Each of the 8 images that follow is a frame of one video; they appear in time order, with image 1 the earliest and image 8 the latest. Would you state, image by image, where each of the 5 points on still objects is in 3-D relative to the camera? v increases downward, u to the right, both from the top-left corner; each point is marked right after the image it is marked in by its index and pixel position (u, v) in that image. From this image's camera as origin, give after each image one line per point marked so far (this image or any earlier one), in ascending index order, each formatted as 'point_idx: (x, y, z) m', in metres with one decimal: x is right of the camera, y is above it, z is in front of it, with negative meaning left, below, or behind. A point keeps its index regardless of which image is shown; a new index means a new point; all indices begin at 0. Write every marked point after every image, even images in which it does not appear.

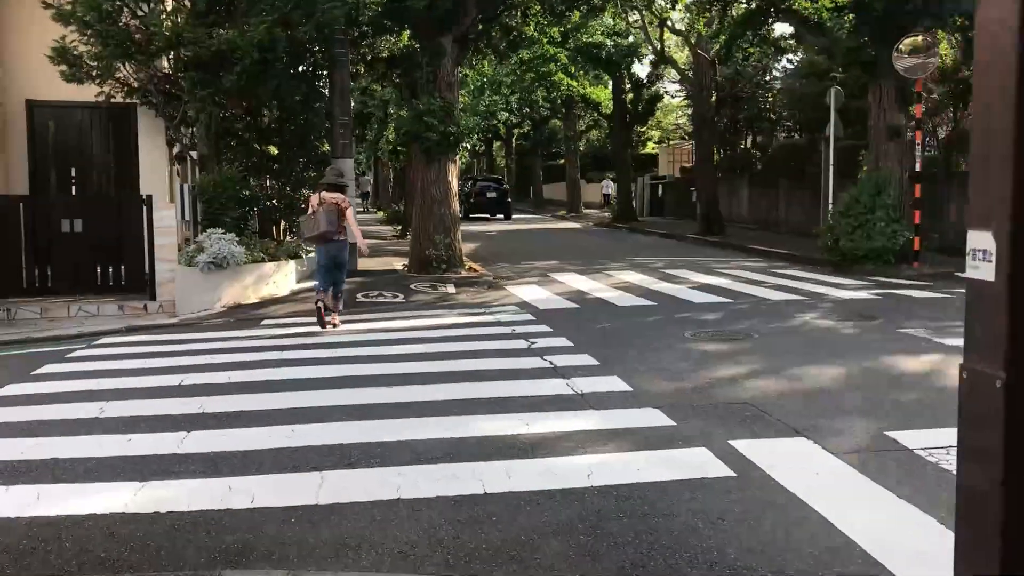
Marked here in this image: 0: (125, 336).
0: (-4.3, -0.5, +10.6) m
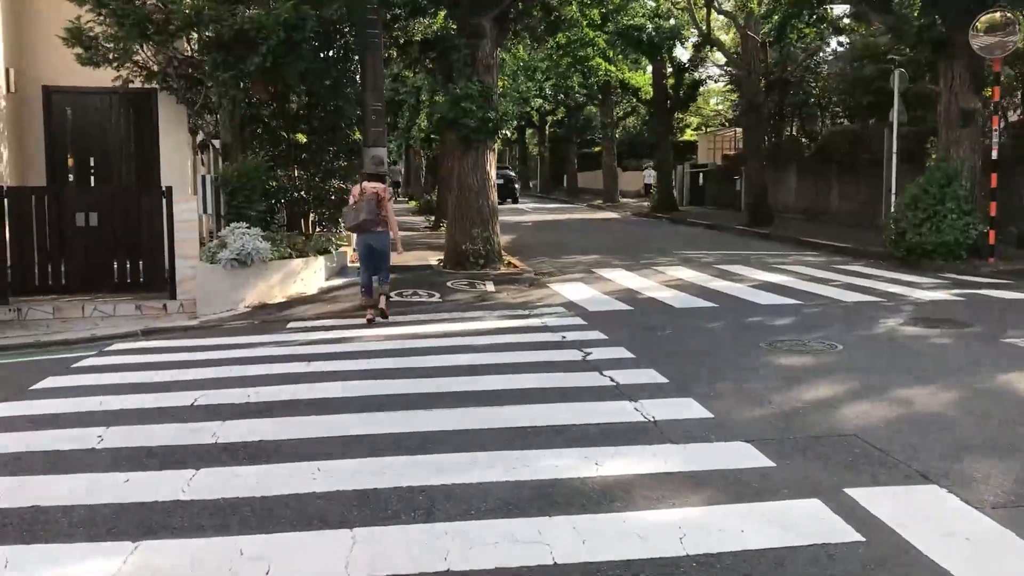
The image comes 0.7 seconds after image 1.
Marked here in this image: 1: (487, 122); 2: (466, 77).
0: (-3.8, -0.5, +9.8) m
1: (-0.4, +2.4, +13.7) m
2: (-0.7, +3.1, +13.9) m
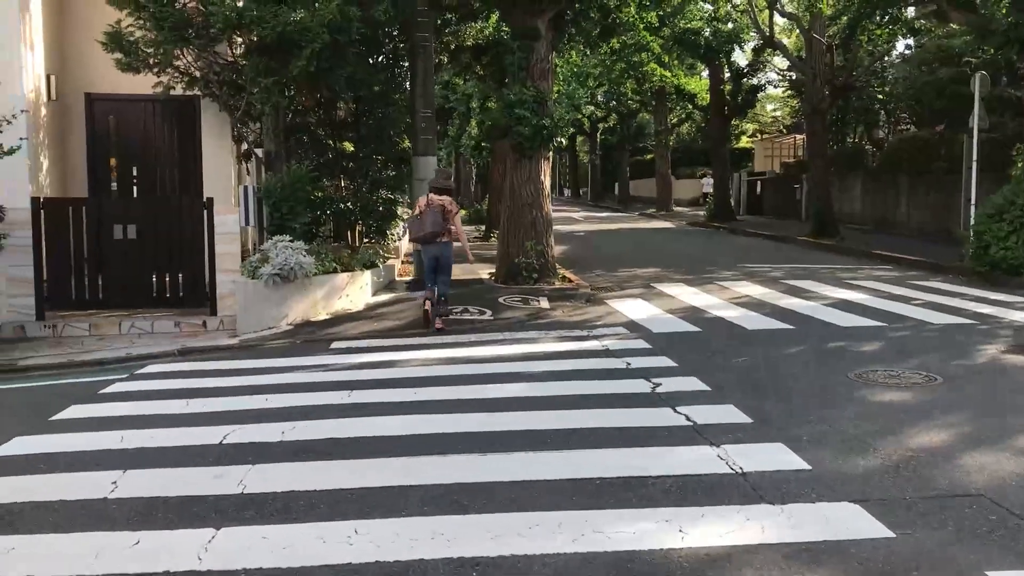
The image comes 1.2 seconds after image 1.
0: (-3.3, -0.7, +9.3) m
1: (+0.4, +2.2, +13.0) m
2: (+0.1, +2.9, +13.2) m
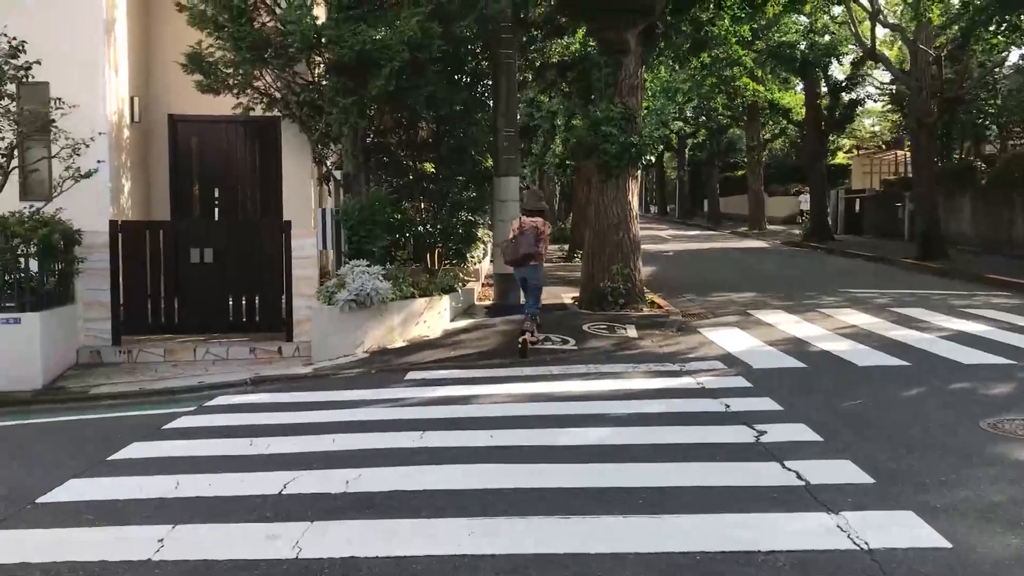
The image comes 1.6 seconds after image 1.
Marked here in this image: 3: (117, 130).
0: (-2.5, -1.0, +9.0) m
1: (+1.5, +1.8, +12.4) m
2: (+1.3, +2.5, +12.7) m
3: (-4.8, +1.9, +11.7) m
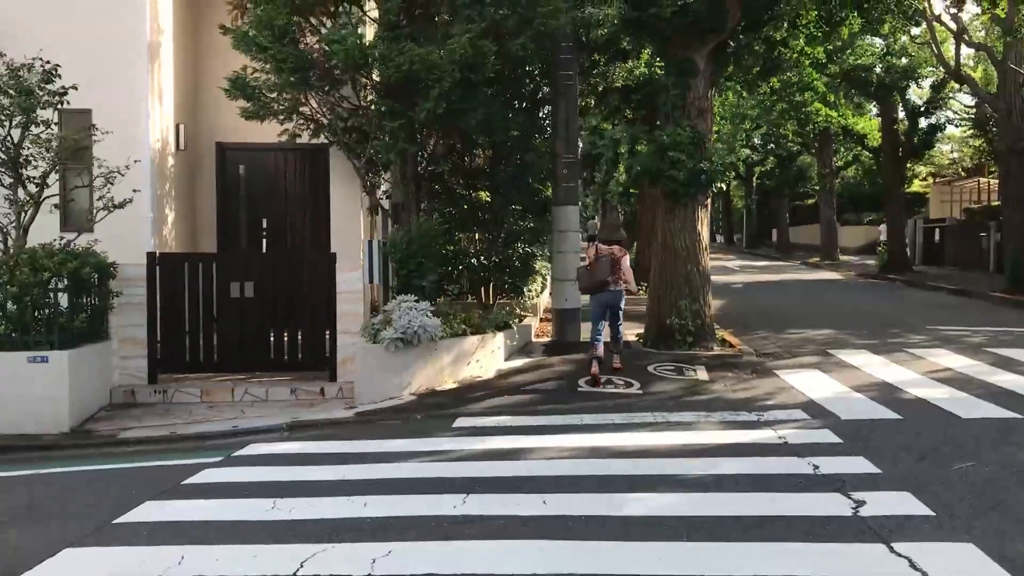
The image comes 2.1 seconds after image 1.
0: (-2.0, -1.3, +8.3) m
1: (+2.3, +1.4, +11.5) m
2: (+2.0, +2.1, +11.8) m
3: (-4.2, +1.5, +11.2) m
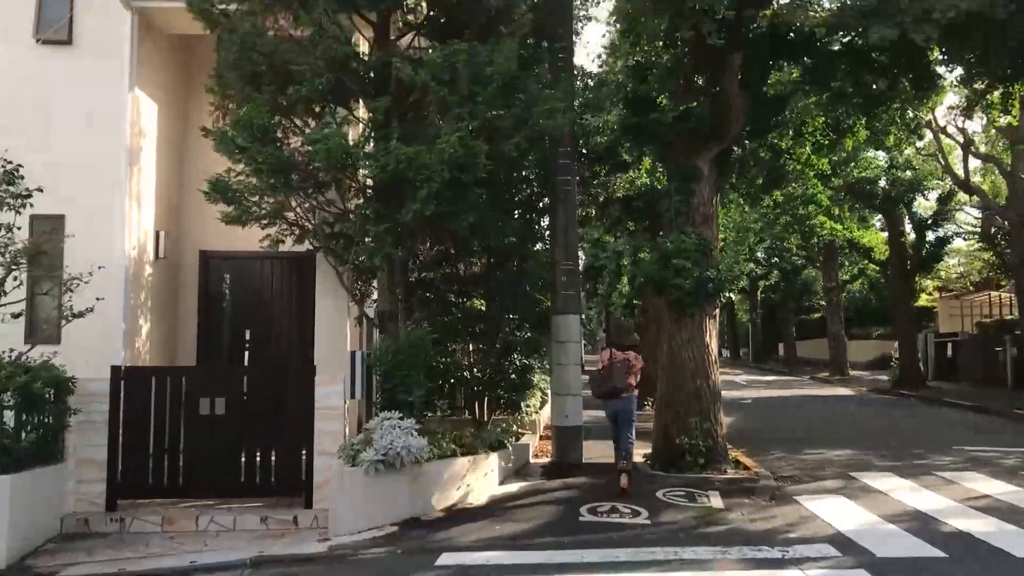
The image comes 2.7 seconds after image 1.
0: (-2.0, -2.2, +7.4) m
1: (+2.2, +0.1, +10.8) m
2: (+2.0, +0.7, +11.3) m
3: (-4.2, +0.2, +10.6) m
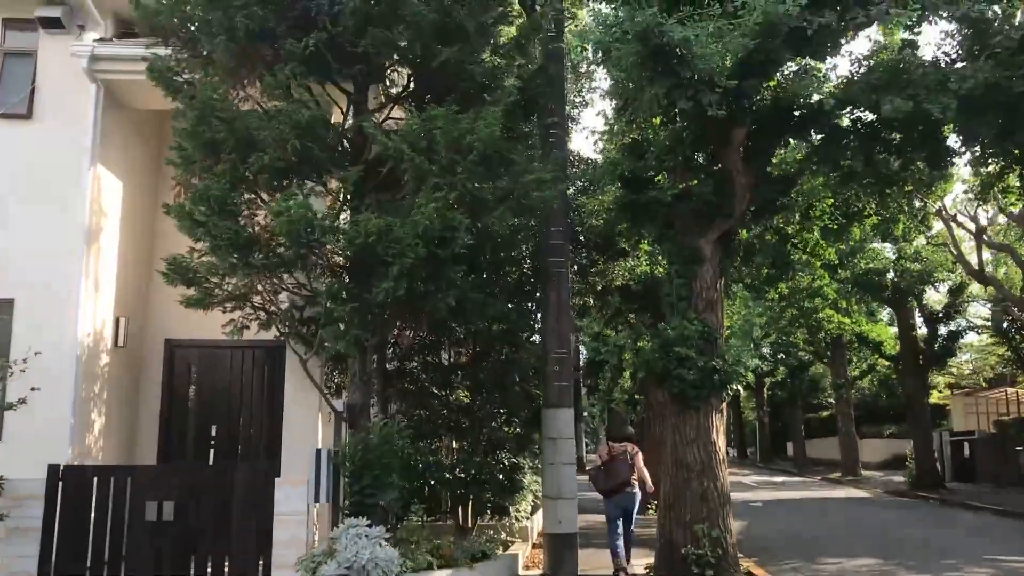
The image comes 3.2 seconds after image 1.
0: (-2.2, -2.8, +6.3) m
1: (+2.1, -0.9, +9.9) m
2: (+1.9, -0.3, +10.4) m
3: (-4.3, -0.7, +9.8) m
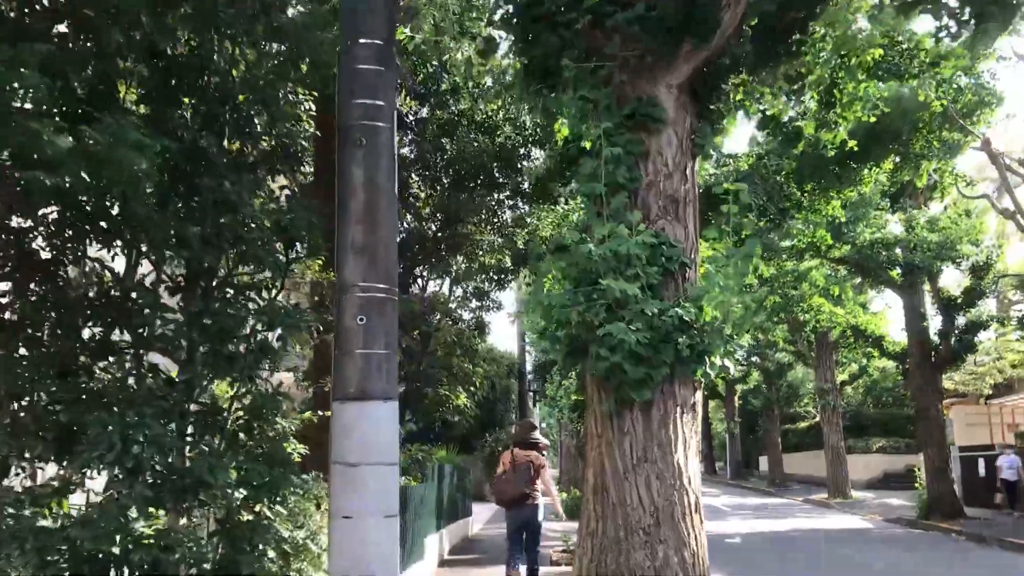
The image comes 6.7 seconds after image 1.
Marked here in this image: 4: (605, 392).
0: (-3.3, -2.0, +1.0) m
1: (+0.8, -0.2, +4.9) m
2: (+0.6, +0.4, +5.3) m
3: (-5.6, 0.0, +4.5) m
4: (+0.5, -0.6, +5.2) m
